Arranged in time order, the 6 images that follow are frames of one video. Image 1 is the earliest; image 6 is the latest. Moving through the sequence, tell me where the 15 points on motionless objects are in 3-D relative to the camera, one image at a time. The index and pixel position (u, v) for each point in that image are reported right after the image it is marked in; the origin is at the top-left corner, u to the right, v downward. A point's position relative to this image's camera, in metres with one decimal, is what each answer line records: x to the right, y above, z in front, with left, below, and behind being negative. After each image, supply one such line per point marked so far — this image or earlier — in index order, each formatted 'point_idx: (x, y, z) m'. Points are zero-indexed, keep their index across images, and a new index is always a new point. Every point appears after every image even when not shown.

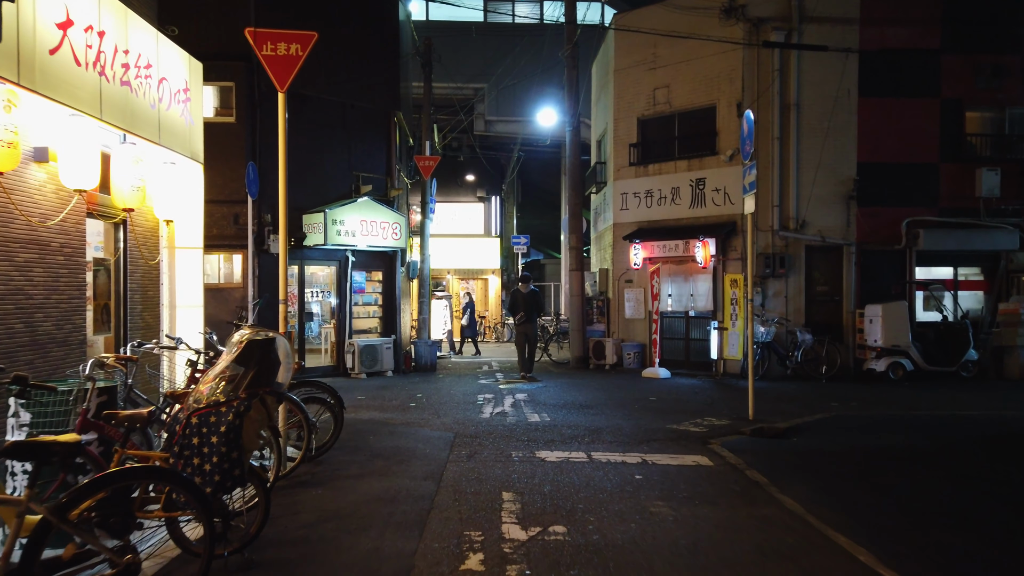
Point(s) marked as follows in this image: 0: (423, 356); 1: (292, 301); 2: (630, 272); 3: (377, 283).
0: (-2.0, -1.5, +16.0) m
1: (-4.4, -0.3, +14.2) m
2: (+2.6, +0.4, +15.9) m
3: (-3.0, +0.1, +15.8) m
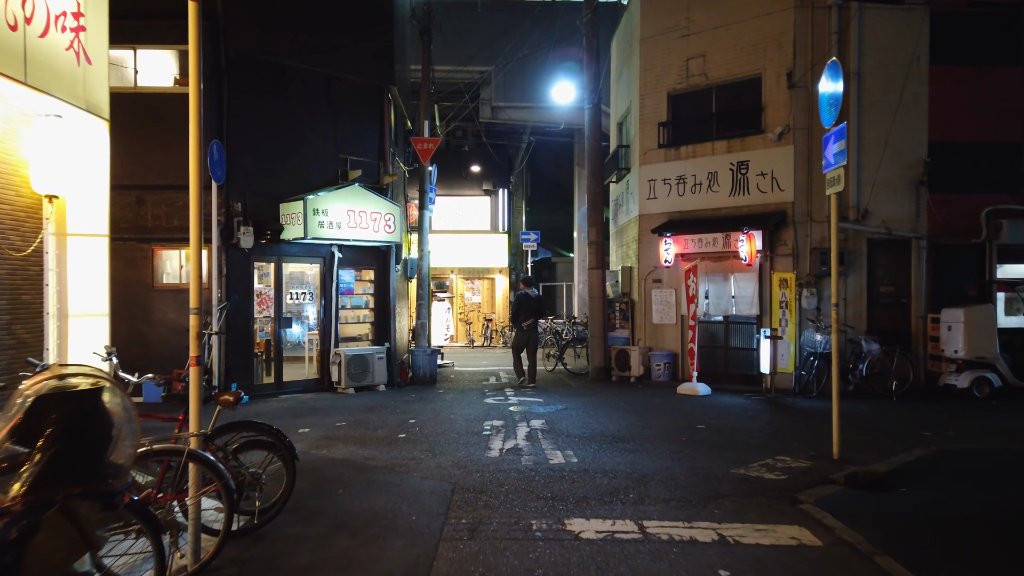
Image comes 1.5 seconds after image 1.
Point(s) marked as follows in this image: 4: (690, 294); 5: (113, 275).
0: (-1.8, -1.5, +14.0) m
1: (-4.2, -0.3, +12.2) m
2: (+2.9, +0.3, +13.8) m
3: (-2.8, +0.1, +13.7) m
4: (+3.1, -0.1, +12.2) m
5: (-6.4, +0.2, +11.5) m
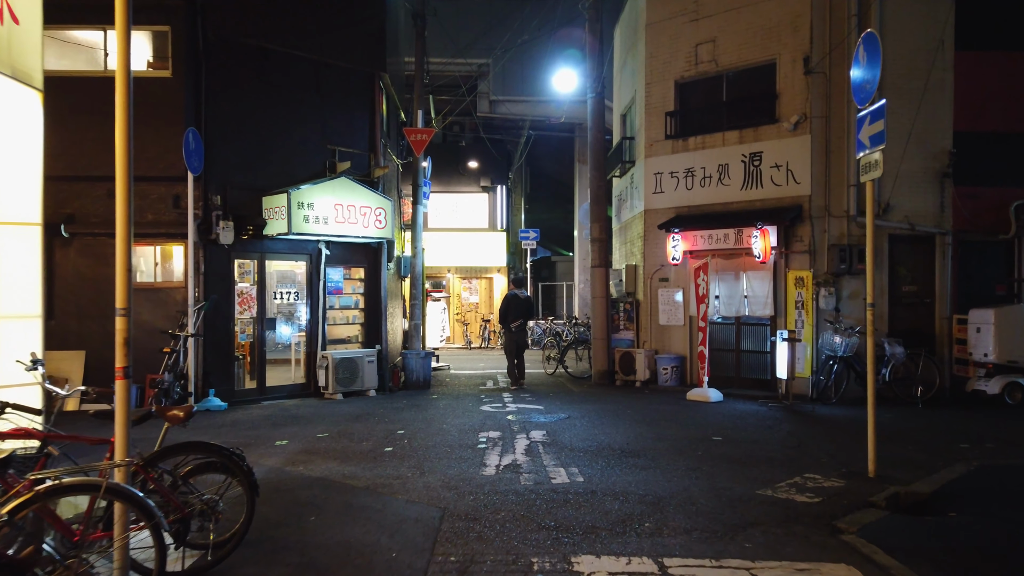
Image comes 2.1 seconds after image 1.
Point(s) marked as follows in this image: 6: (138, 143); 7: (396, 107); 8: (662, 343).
0: (-1.8, -1.5, +13.2) m
1: (-4.2, -0.3, +11.4) m
2: (+2.8, +0.4, +13.1) m
3: (-2.8, +0.1, +13.0) m
4: (+3.0, -0.1, +11.5) m
5: (-6.4, +0.2, +10.7) m
6: (-5.6, +2.2, +10.7) m
7: (-2.4, +3.8, +14.8) m
8: (+2.8, -1.0, +13.1) m
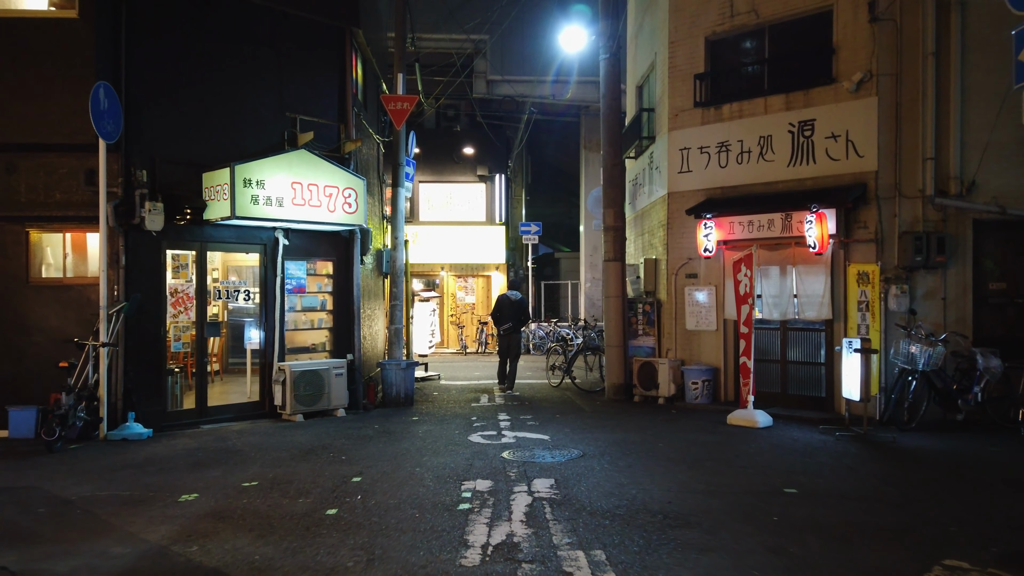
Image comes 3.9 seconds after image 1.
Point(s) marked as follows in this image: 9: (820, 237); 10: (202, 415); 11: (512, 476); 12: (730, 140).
0: (-1.8, -1.5, +11.1) m
1: (-4.2, -0.2, +9.3) m
2: (+2.8, +0.4, +10.9) m
3: (-2.8, +0.1, +10.8) m
4: (+3.0, -0.1, +9.3) m
5: (-6.5, +0.3, +8.6) m
6: (-5.6, +2.2, +8.5) m
7: (-2.4, +3.8, +12.7) m
8: (+2.7, -1.0, +11.0) m
9: (+4.0, +0.7, +9.2) m
10: (-4.1, -1.7, +9.4) m
11: (0.0, -1.6, +5.9) m
12: (+3.2, +2.2, +10.6) m
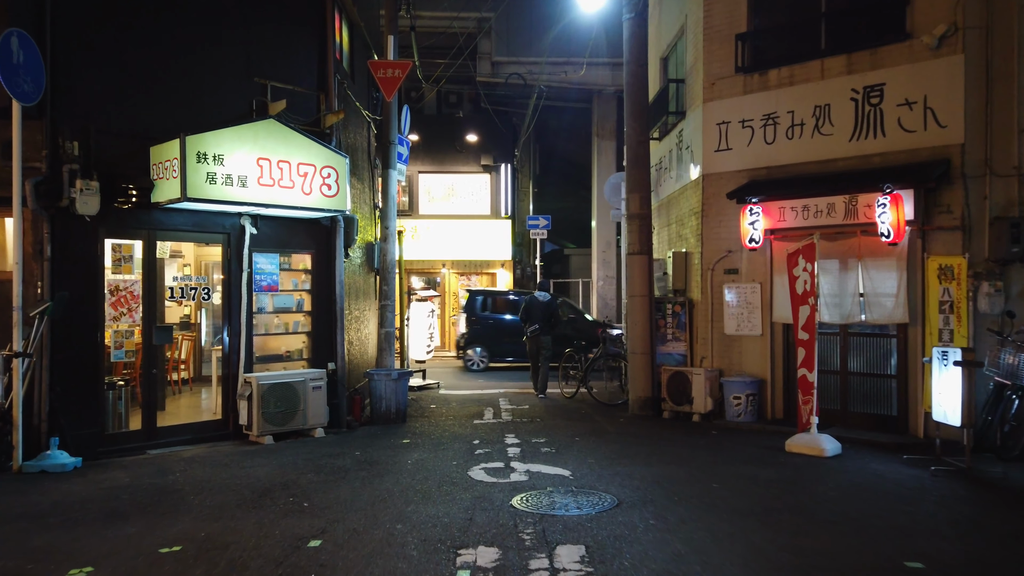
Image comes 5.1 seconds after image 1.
0: (-1.7, -1.5, +9.5) m
1: (-4.1, -0.2, +7.7) m
2: (+2.9, +0.4, +9.3) m
3: (-2.7, +0.2, +9.2) m
4: (+3.1, 0.0, +7.7) m
5: (-6.4, +0.3, +7.0) m
6: (-5.5, +2.2, +7.0) m
7: (-2.3, +3.8, +11.1) m
8: (+2.9, -1.0, +9.4) m
9: (+4.1, +0.7, +7.6) m
10: (-4.0, -1.6, +7.8) m
11: (+0.1, -1.5, +4.3) m
12: (+3.3, +2.2, +9.0) m
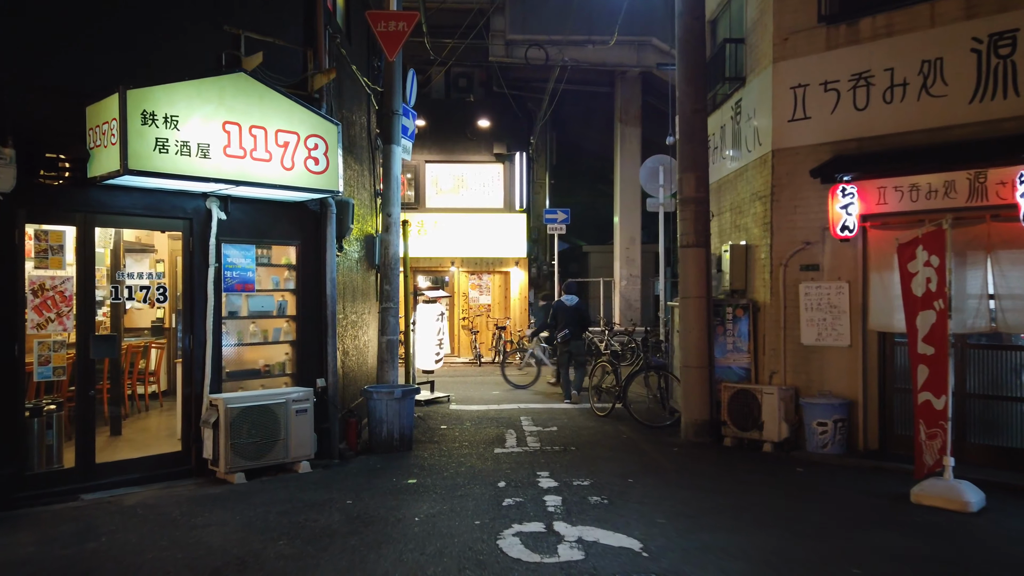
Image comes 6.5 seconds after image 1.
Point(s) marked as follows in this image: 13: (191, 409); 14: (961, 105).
0: (-1.4, -1.5, +7.8) m
1: (-3.8, -0.2, +6.0) m
2: (+3.2, +0.4, +7.6) m
3: (-2.4, +0.2, +7.6) m
4: (+3.4, 0.0, +6.0) m
5: (-6.1, +0.3, +5.4) m
6: (-5.2, +2.2, +5.3) m
7: (-2.0, +3.8, +9.4) m
8: (+3.2, -0.9, +7.7) m
9: (+4.4, +0.7, +5.9) m
10: (-3.7, -1.6, +6.1) m
11: (+0.4, -1.5, +2.6) m
12: (+3.7, +2.2, +7.2) m
13: (-3.0, -1.1, +6.8) m
14: (+4.2, +1.7, +6.7) m
